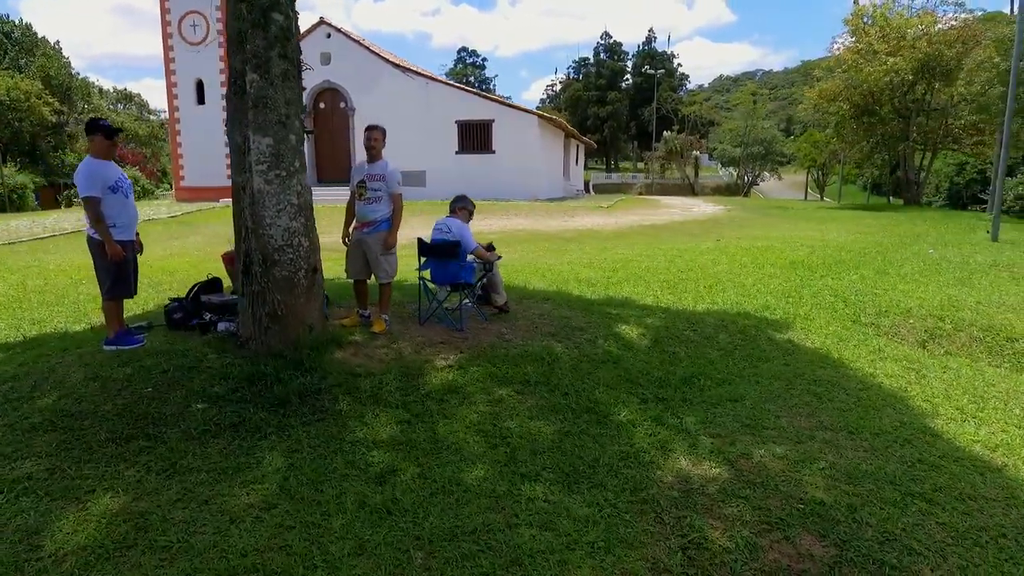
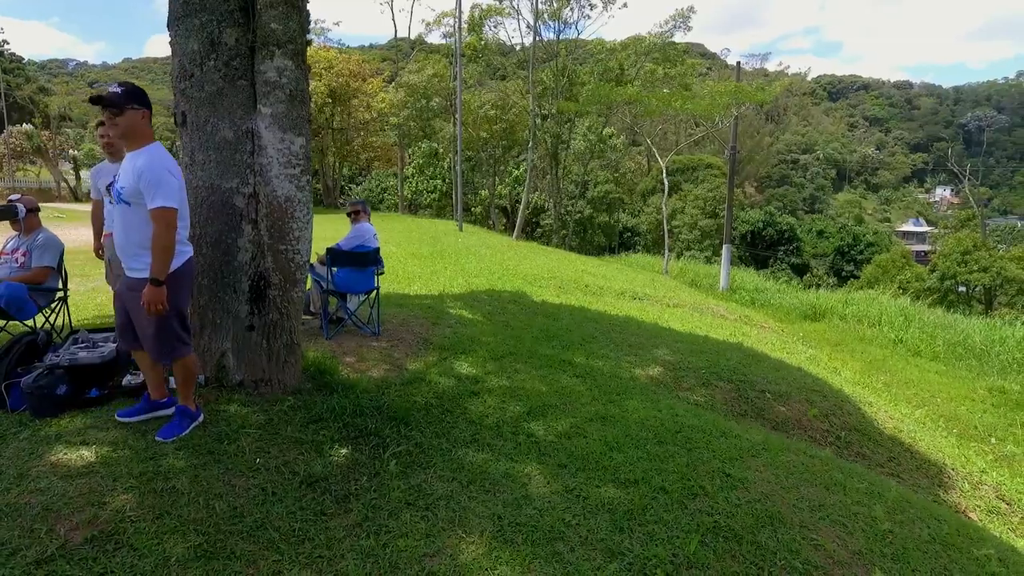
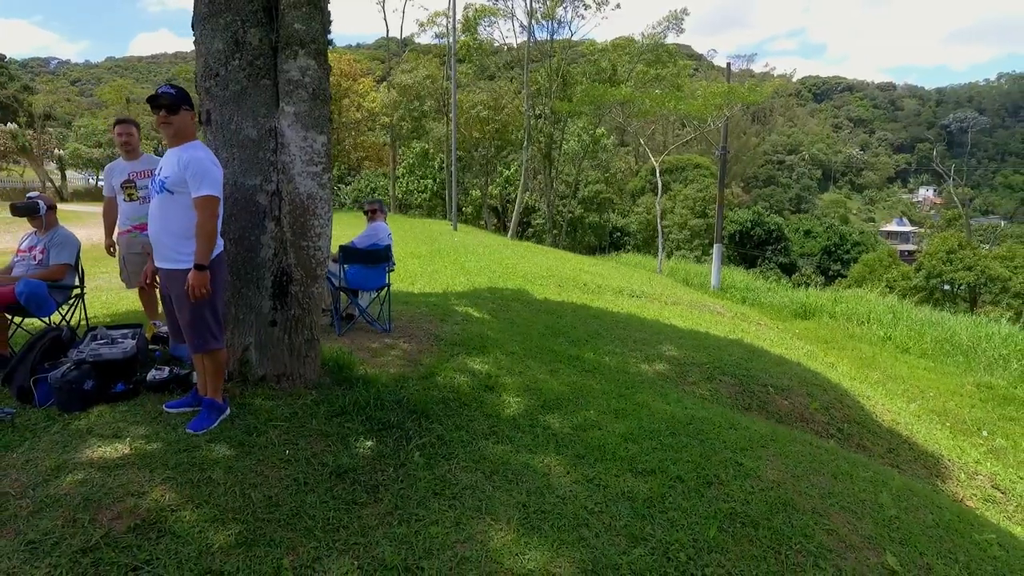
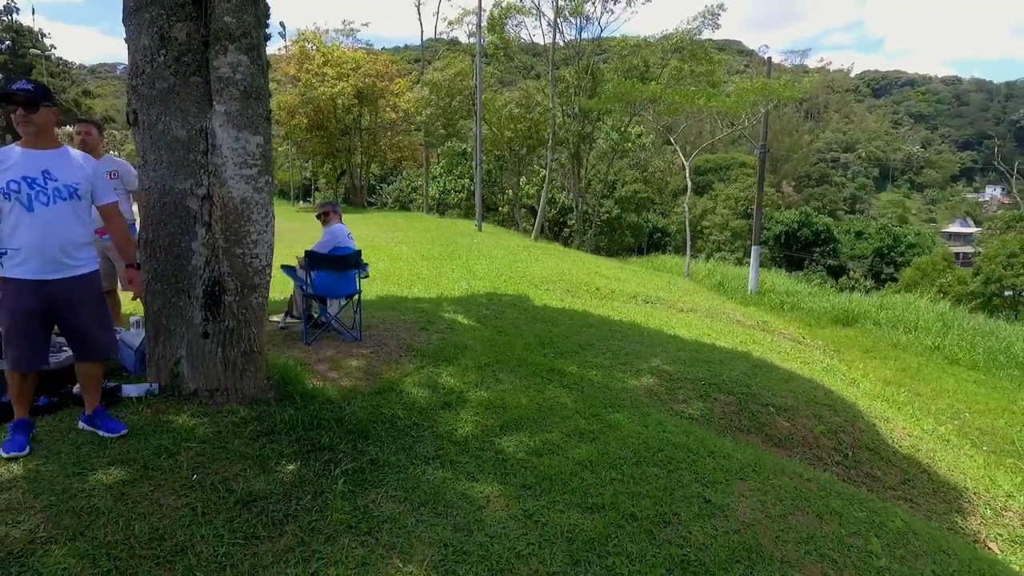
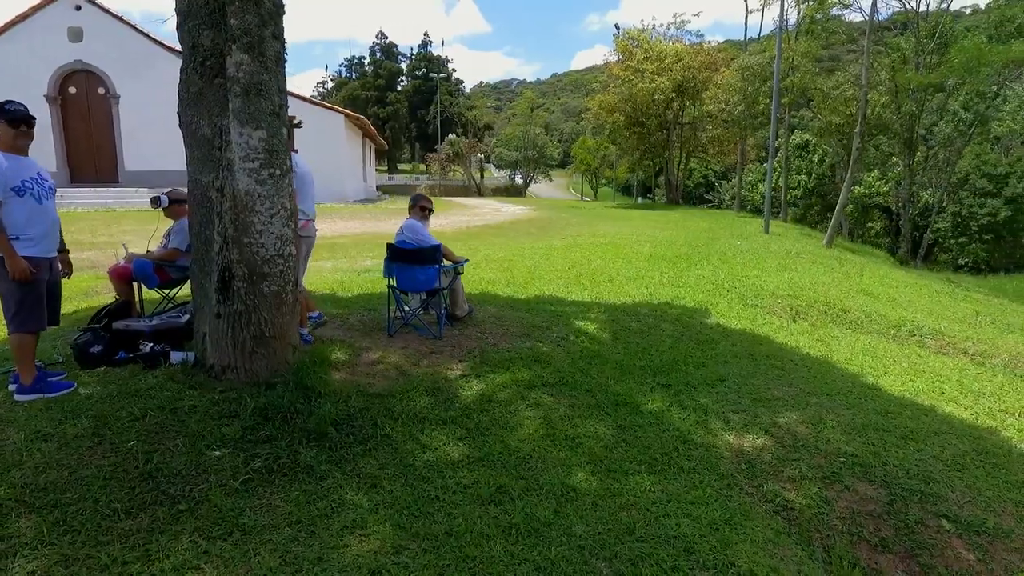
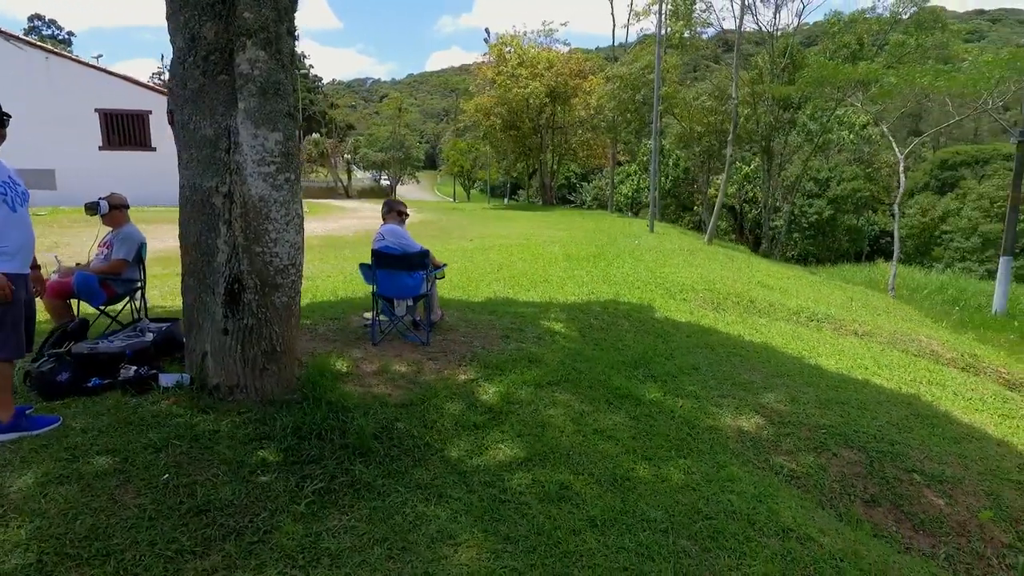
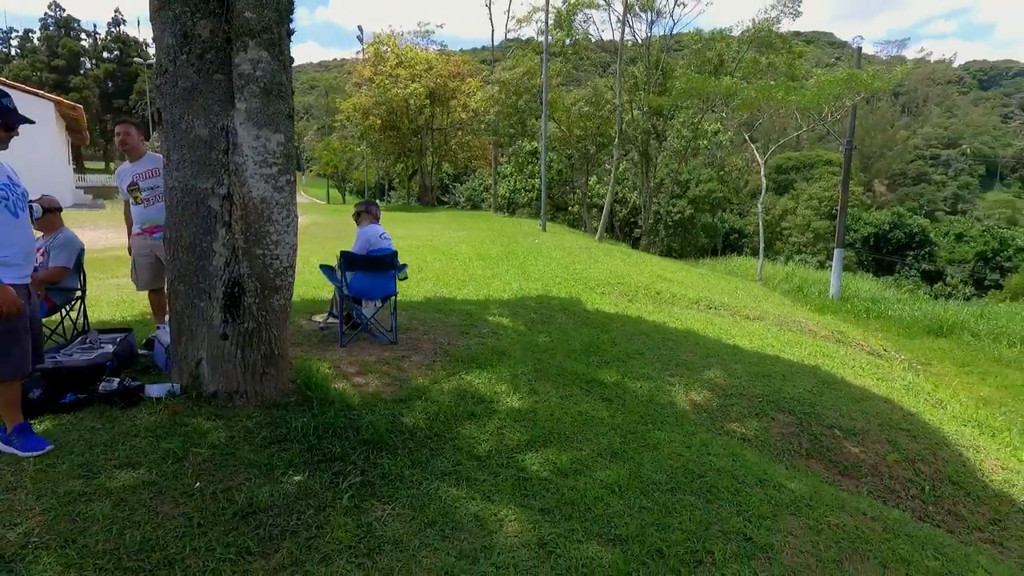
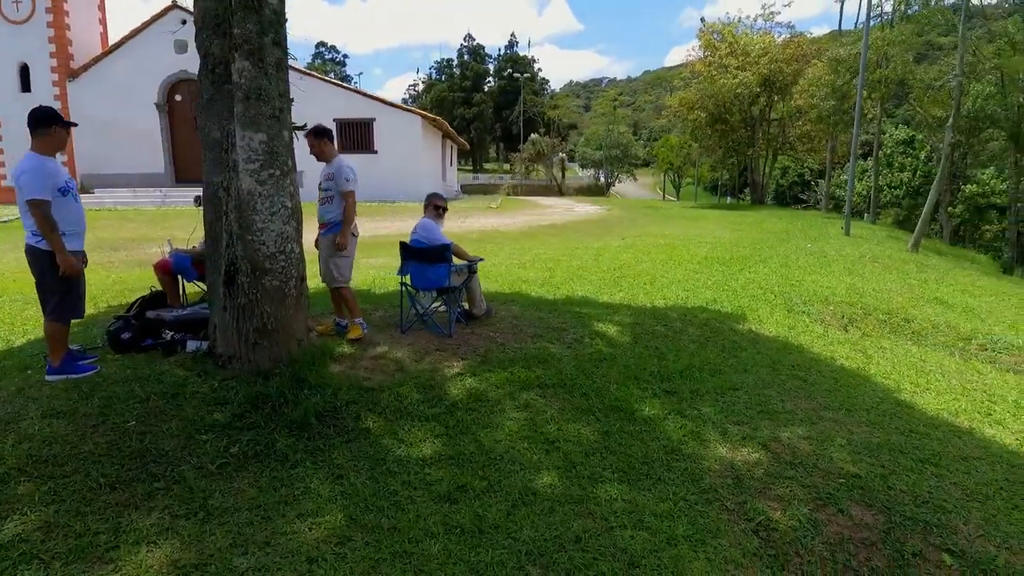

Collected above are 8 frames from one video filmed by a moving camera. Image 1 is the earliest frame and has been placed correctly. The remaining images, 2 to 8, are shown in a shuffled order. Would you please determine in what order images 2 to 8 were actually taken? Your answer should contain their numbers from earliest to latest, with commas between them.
8, 5, 6, 7, 4, 2, 3
